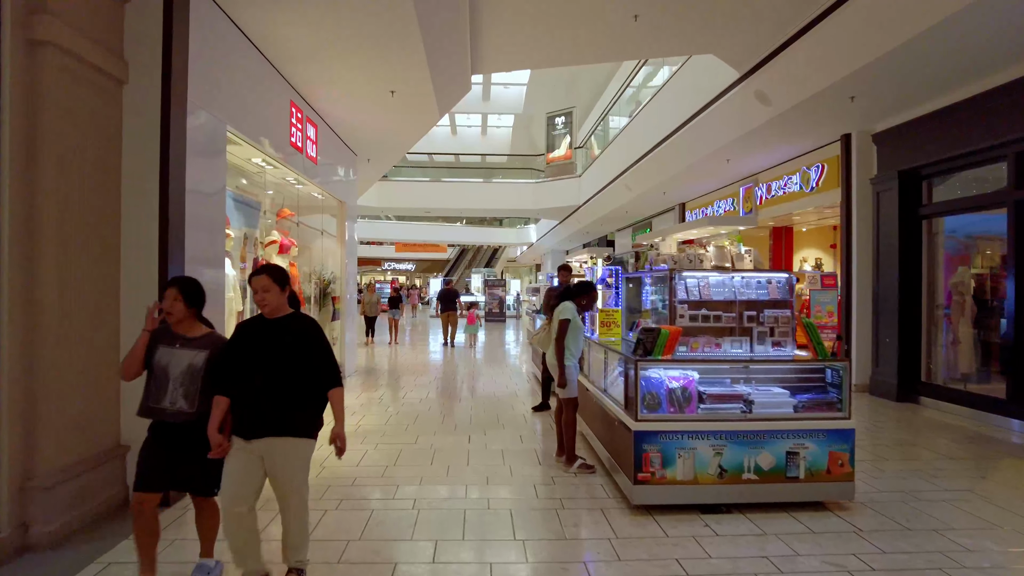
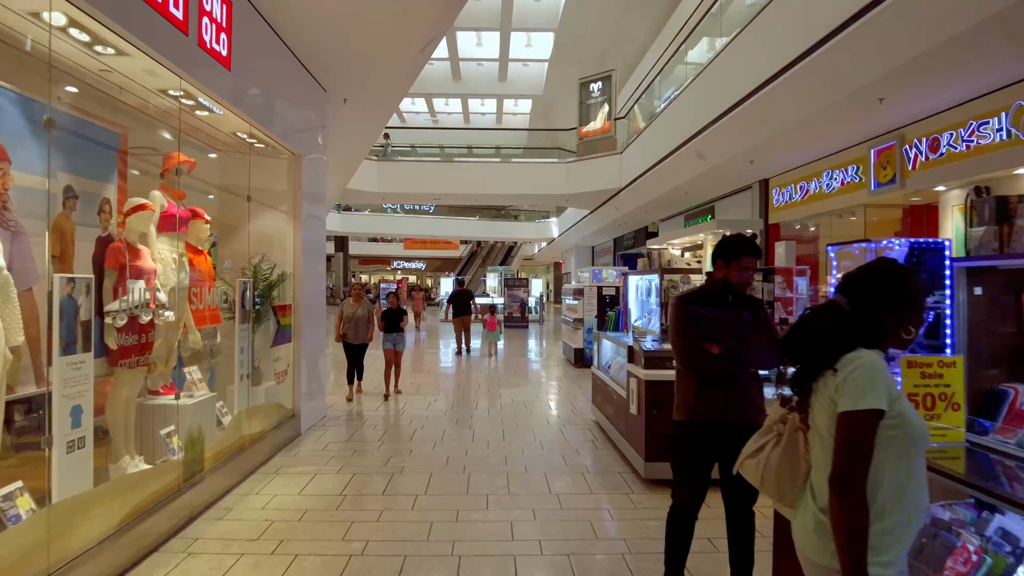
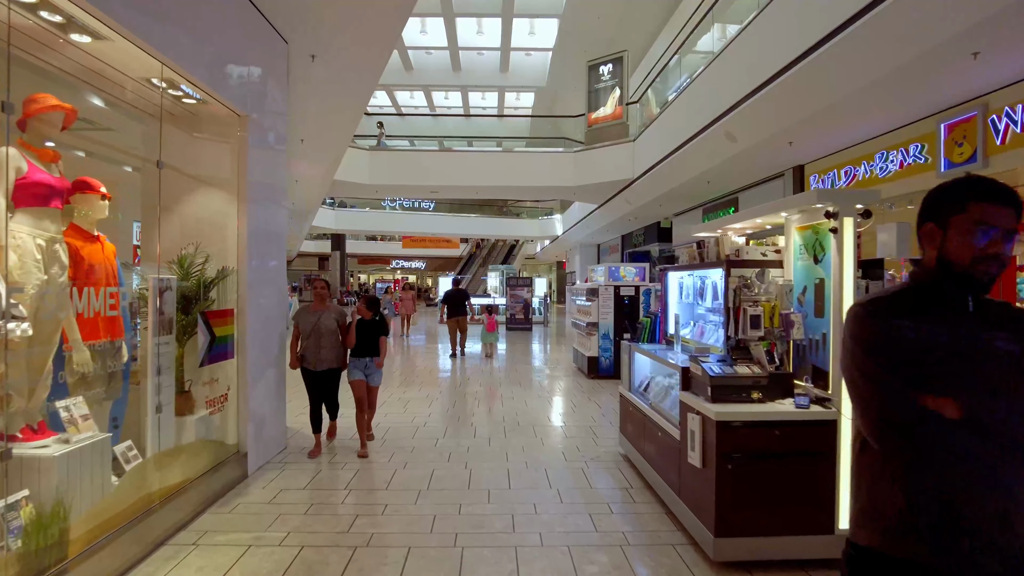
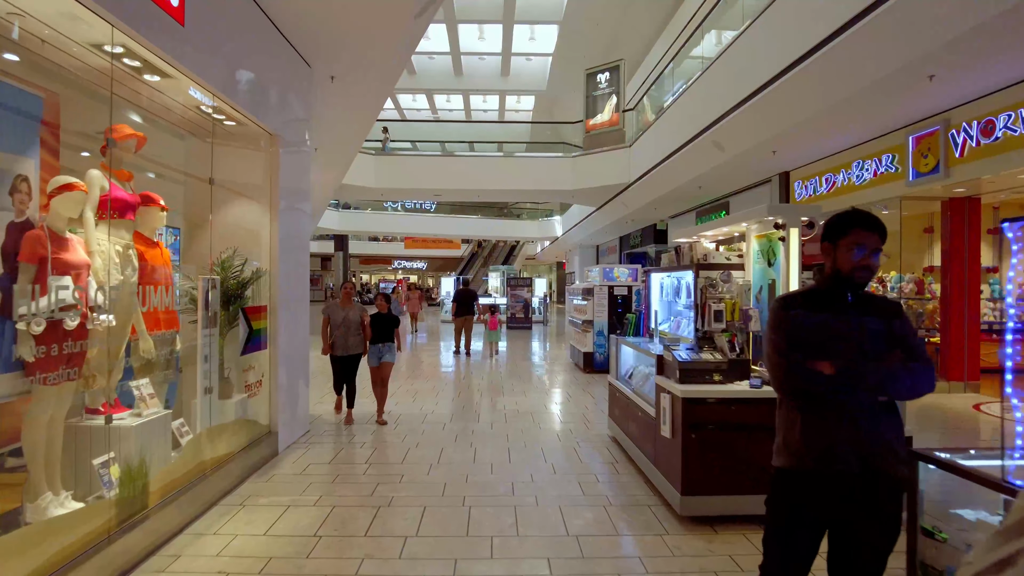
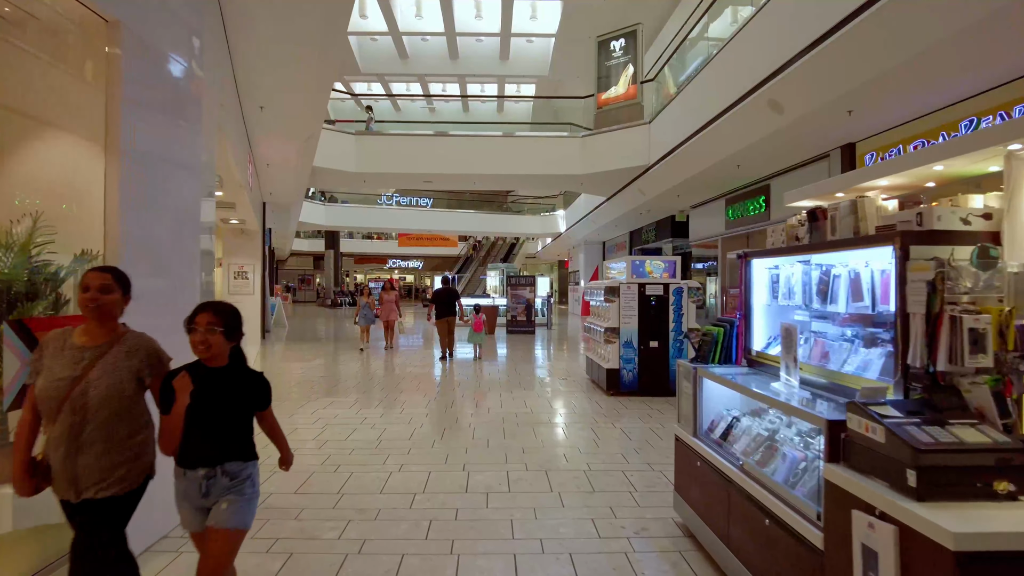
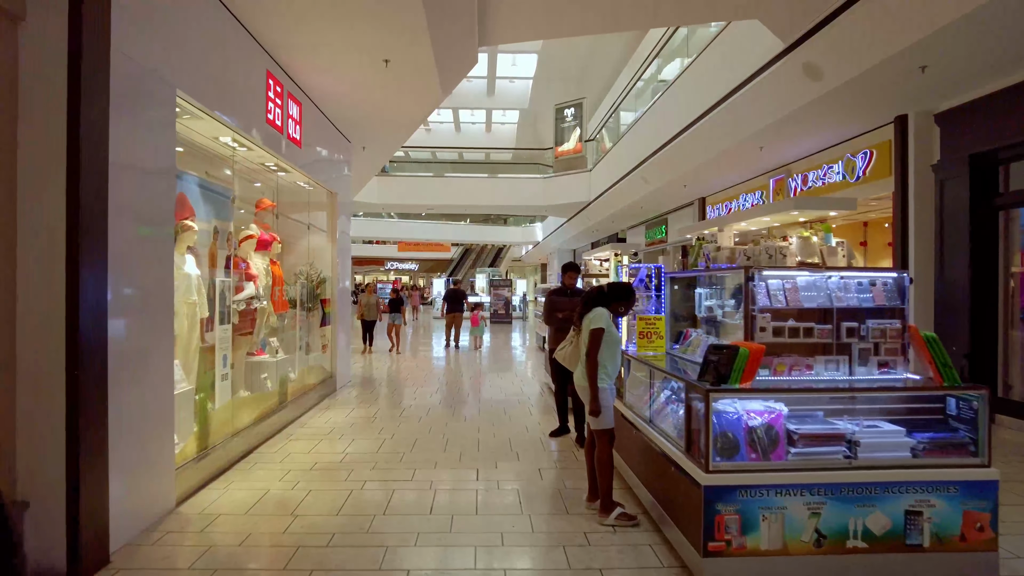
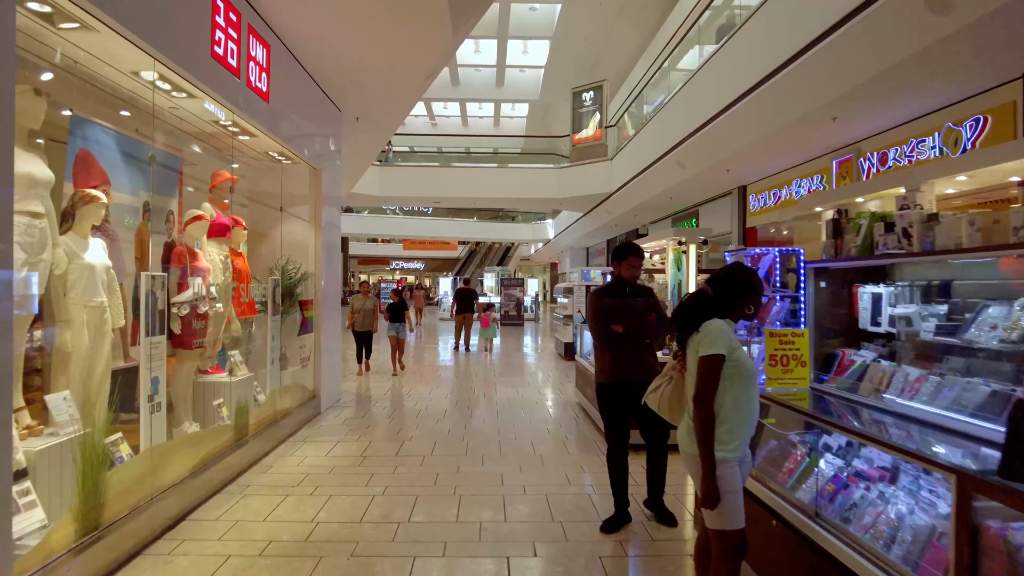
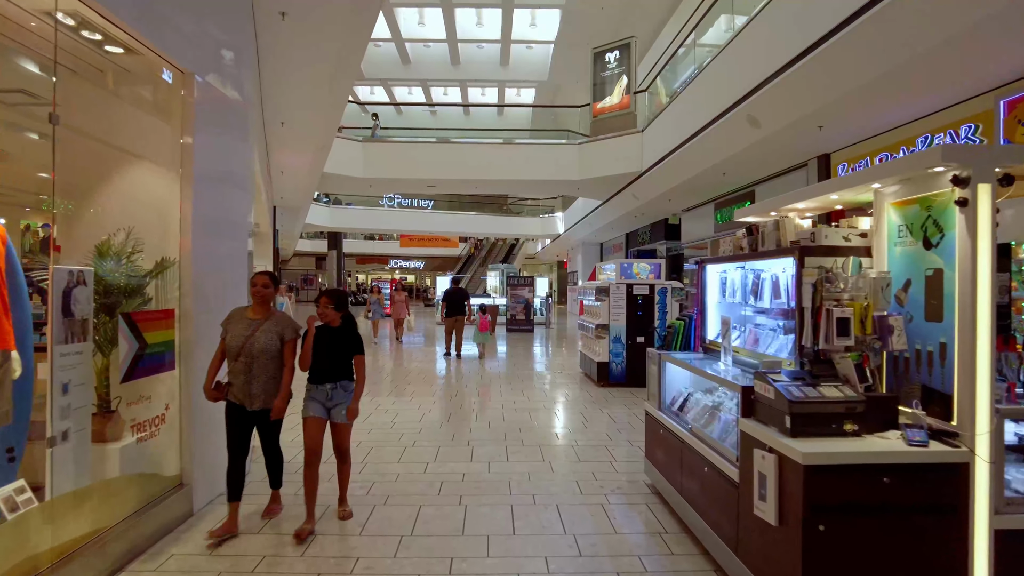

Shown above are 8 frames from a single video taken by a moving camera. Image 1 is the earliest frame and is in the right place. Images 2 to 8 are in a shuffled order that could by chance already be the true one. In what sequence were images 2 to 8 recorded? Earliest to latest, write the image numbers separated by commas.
6, 7, 2, 4, 3, 8, 5
